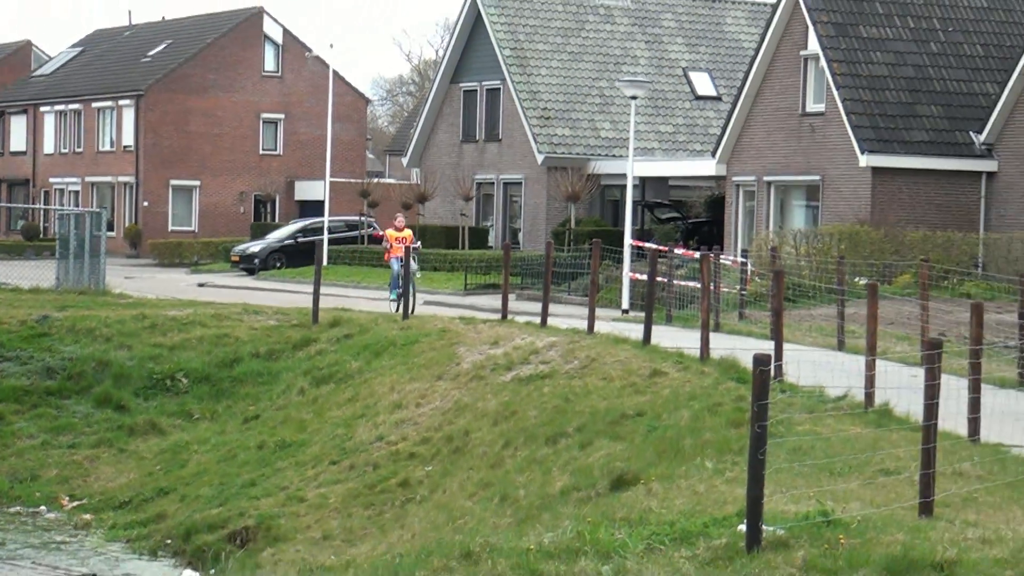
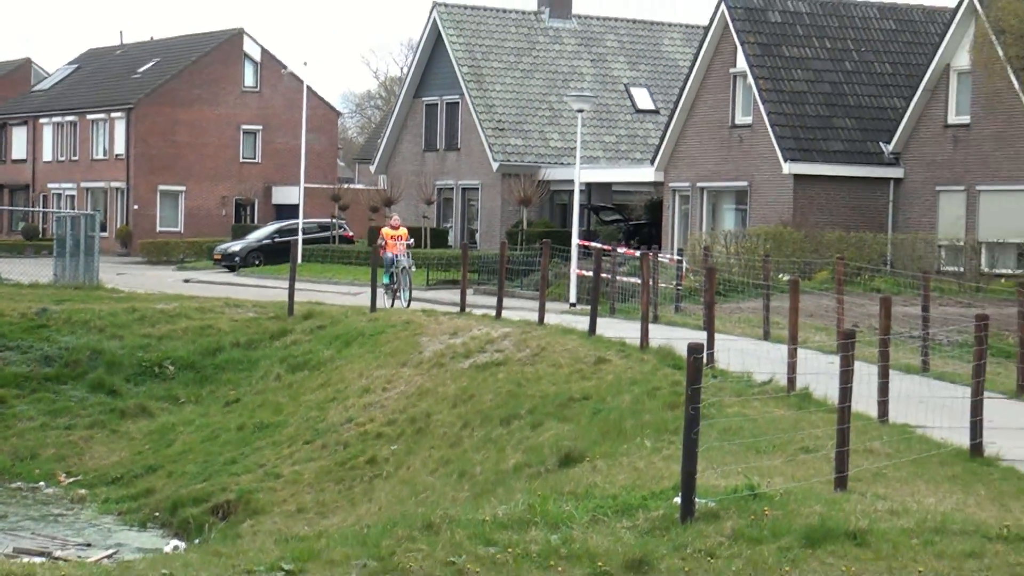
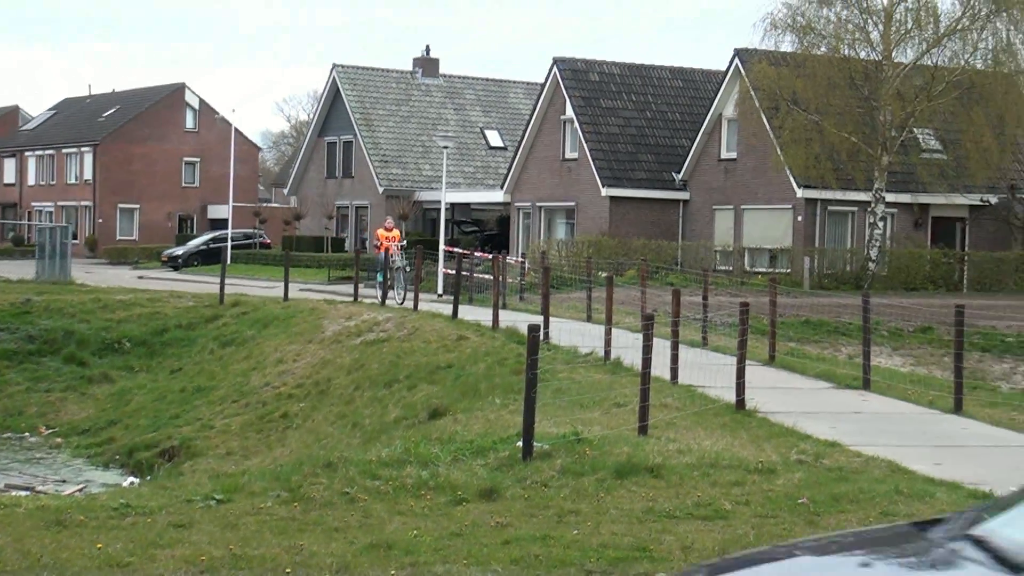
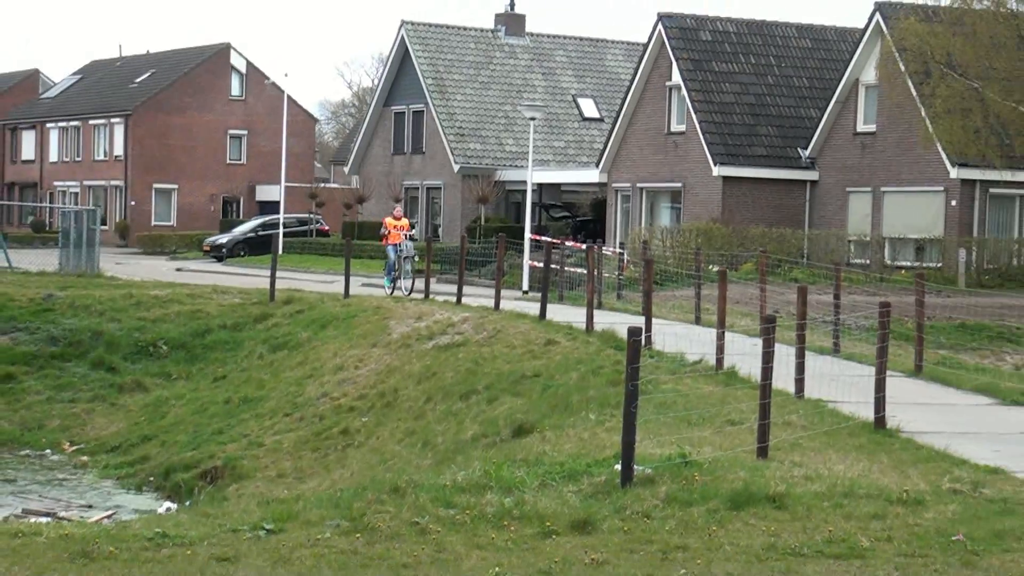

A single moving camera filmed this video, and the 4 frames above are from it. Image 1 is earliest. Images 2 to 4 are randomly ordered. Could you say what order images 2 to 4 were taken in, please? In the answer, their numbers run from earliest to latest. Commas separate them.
2, 4, 3
